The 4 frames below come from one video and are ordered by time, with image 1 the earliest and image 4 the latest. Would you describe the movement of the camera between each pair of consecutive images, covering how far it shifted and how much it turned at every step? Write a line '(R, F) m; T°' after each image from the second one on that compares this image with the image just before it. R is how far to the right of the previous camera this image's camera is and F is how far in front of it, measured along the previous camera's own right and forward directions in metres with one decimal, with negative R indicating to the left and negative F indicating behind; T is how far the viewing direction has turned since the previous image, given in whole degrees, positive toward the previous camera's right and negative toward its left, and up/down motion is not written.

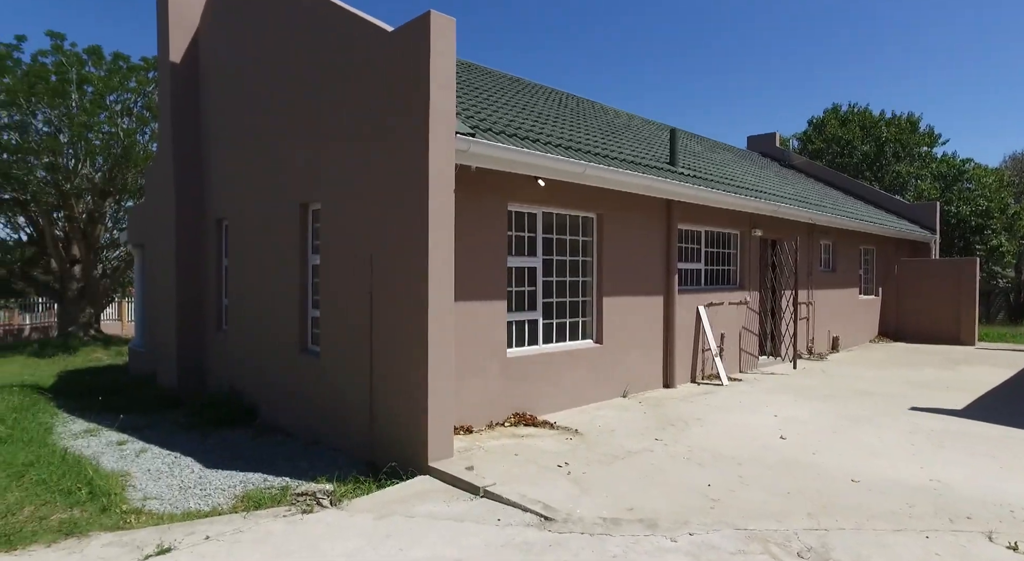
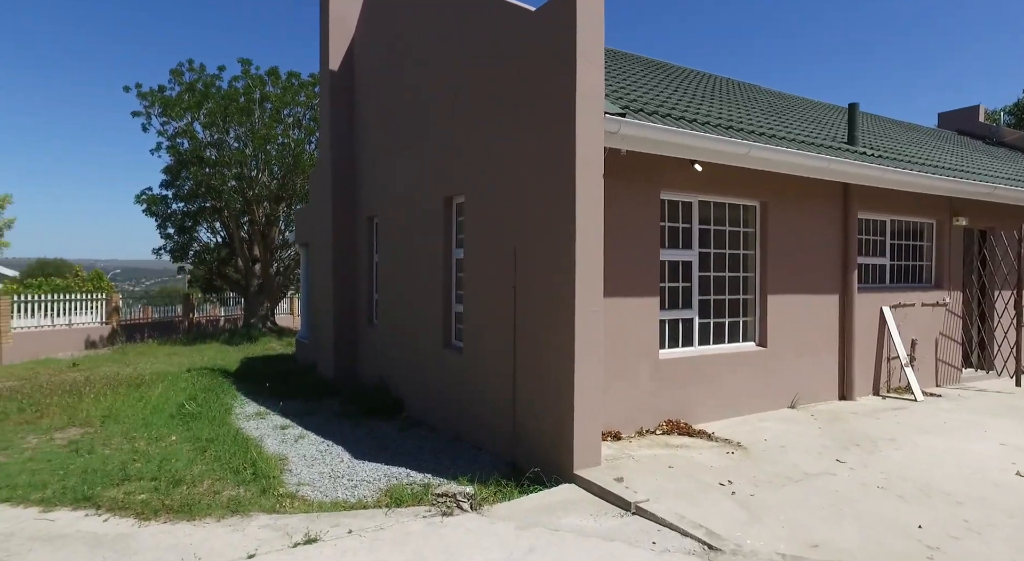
(-0.1, +0.4) m; -13°
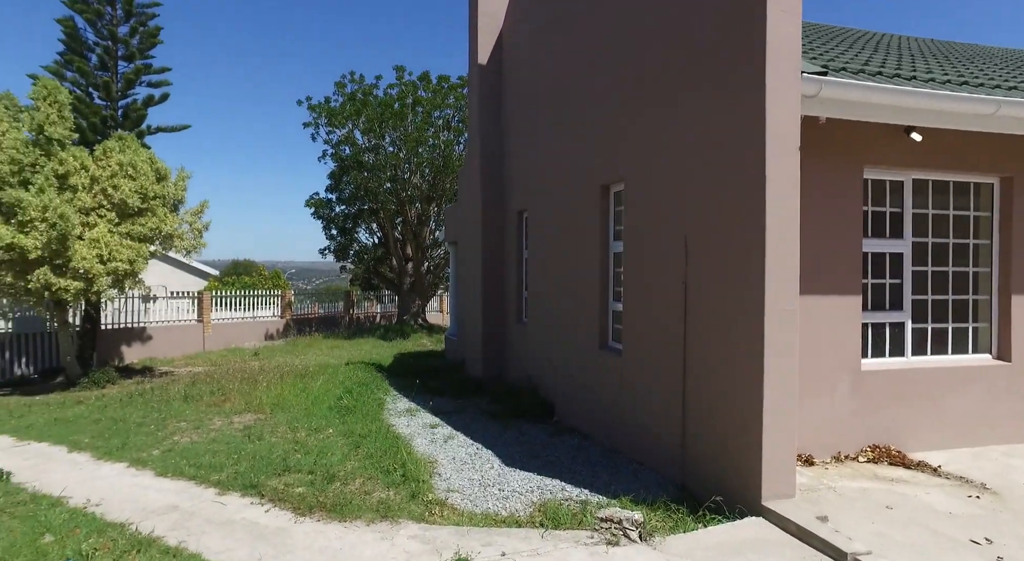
(-0.2, +0.5) m; -13°
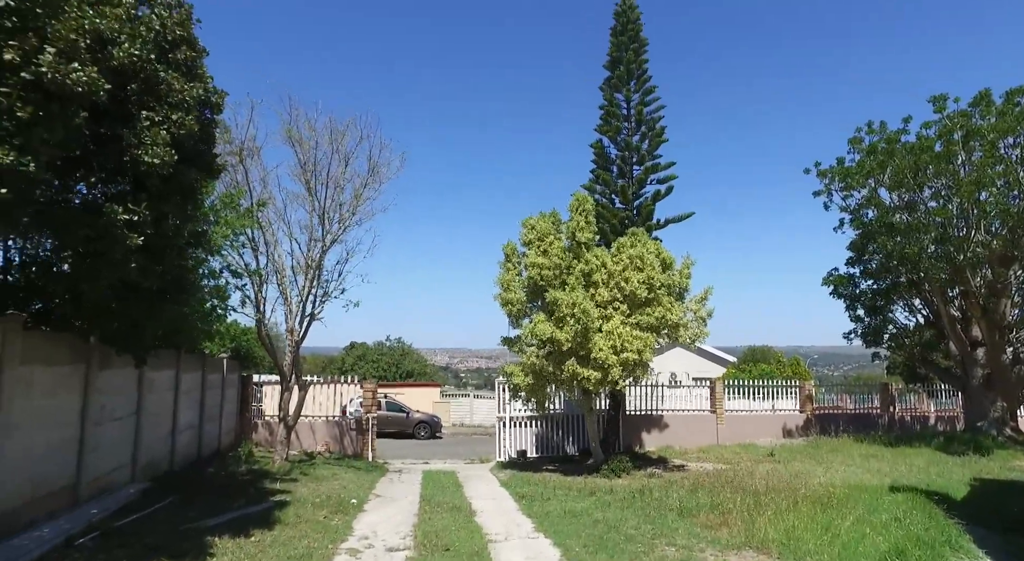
(-0.5, +1.9) m; -45°
